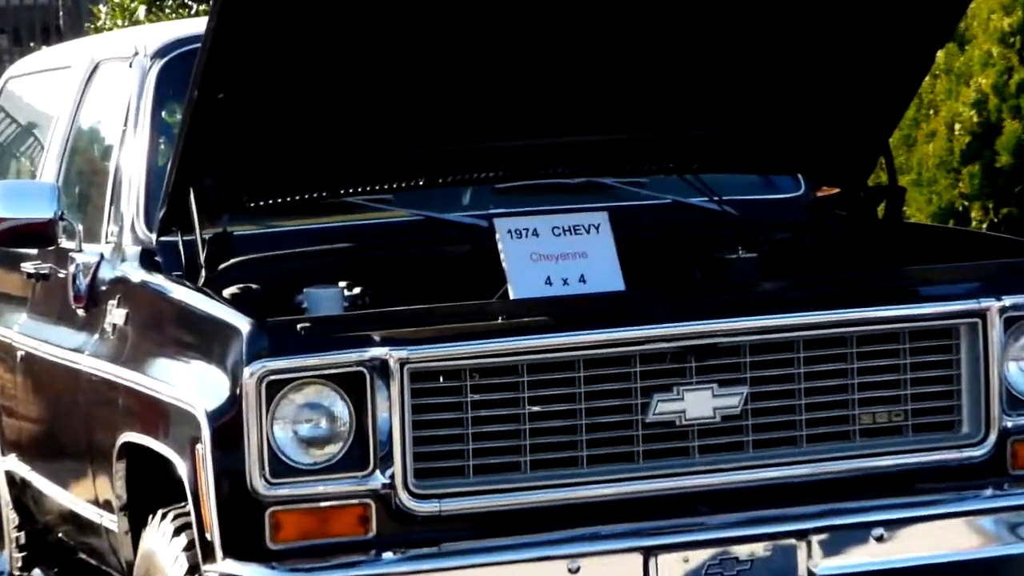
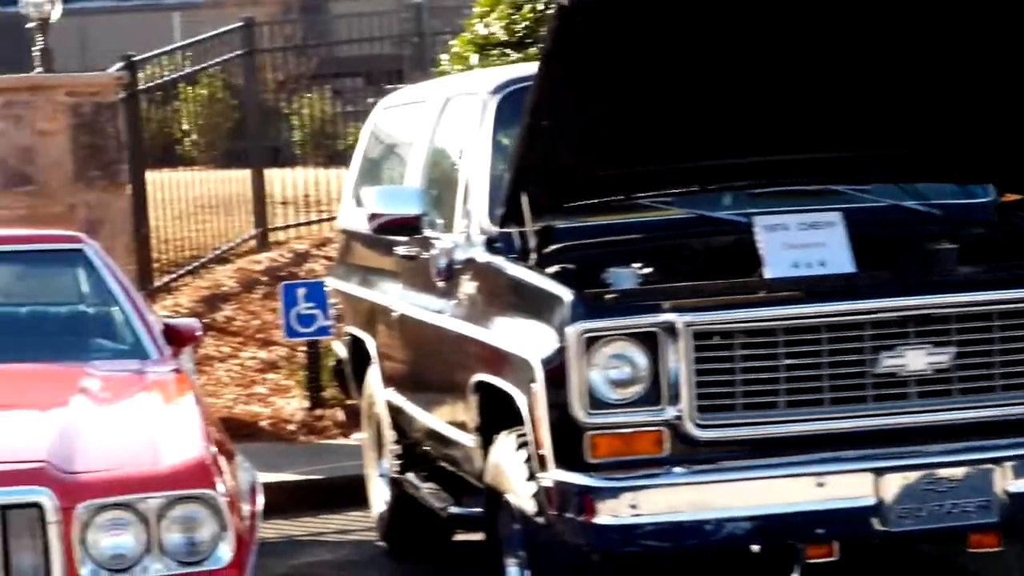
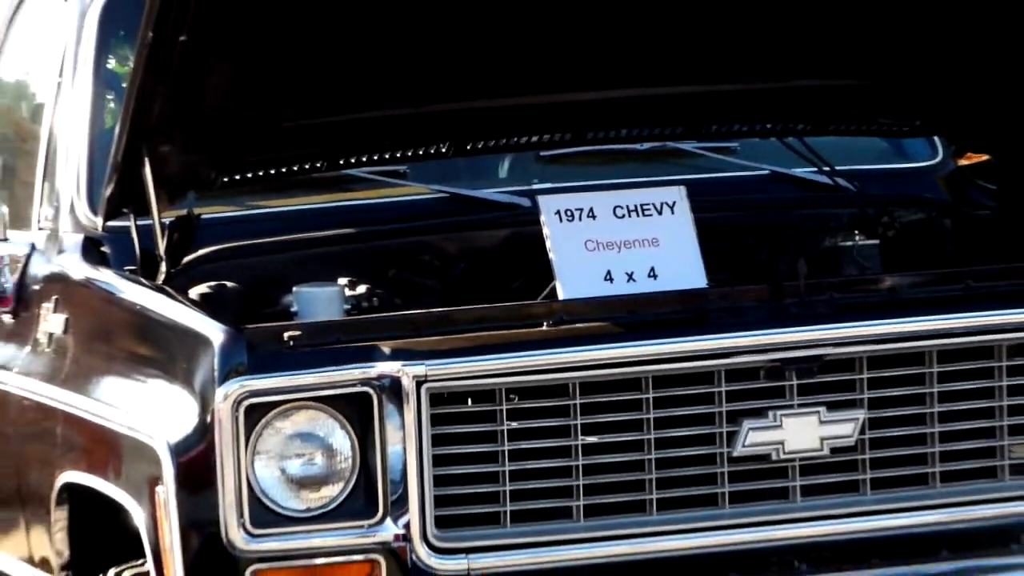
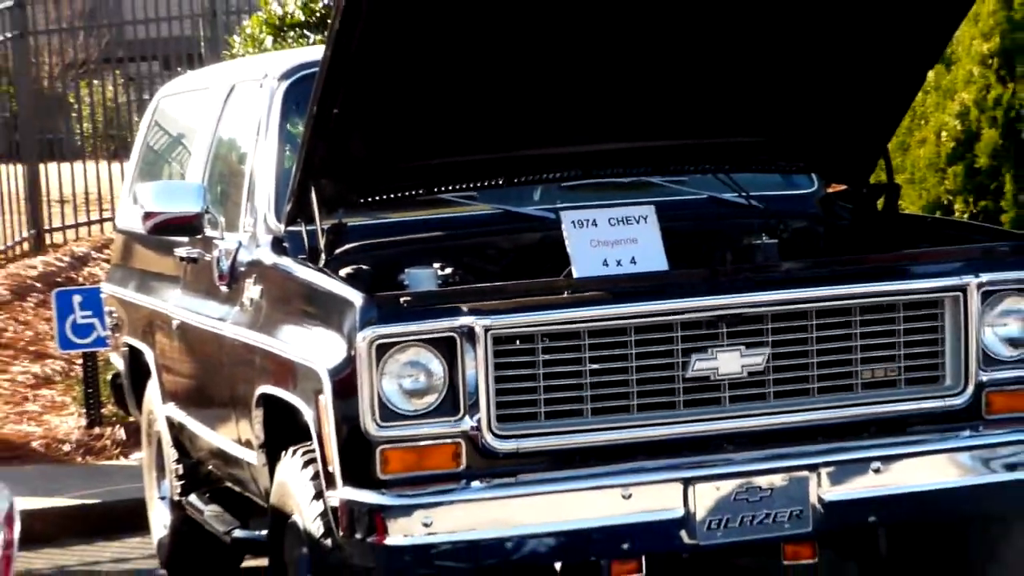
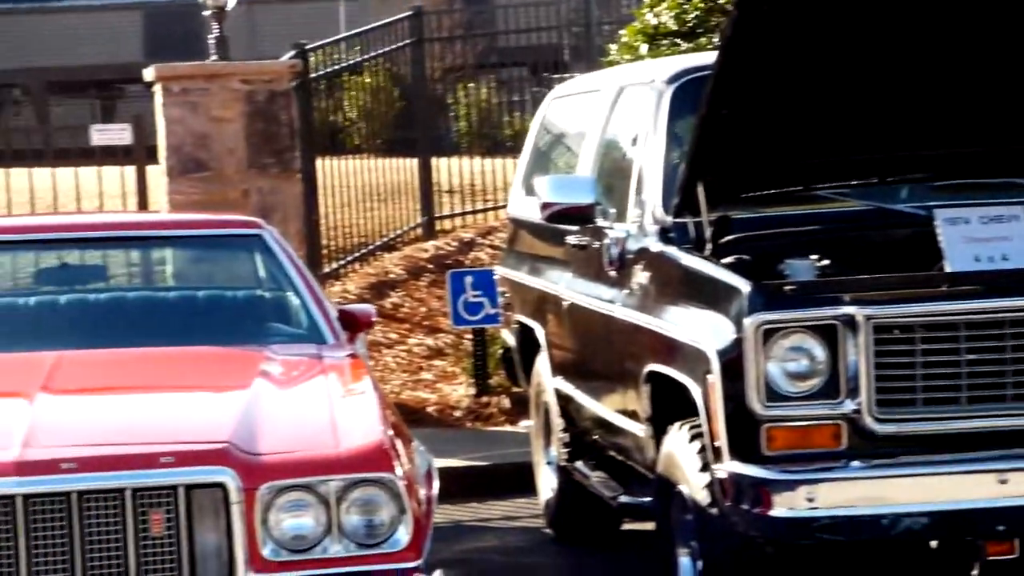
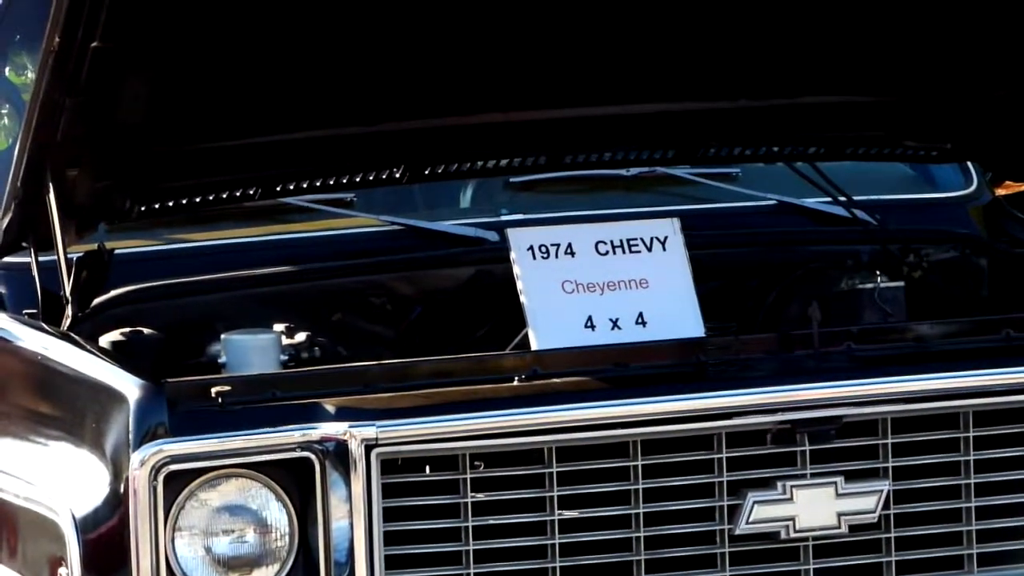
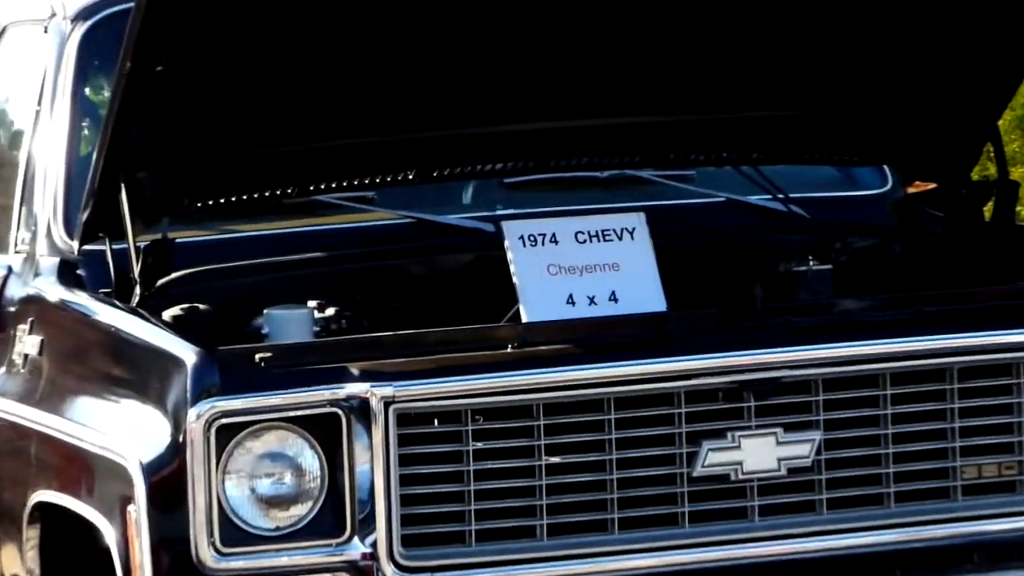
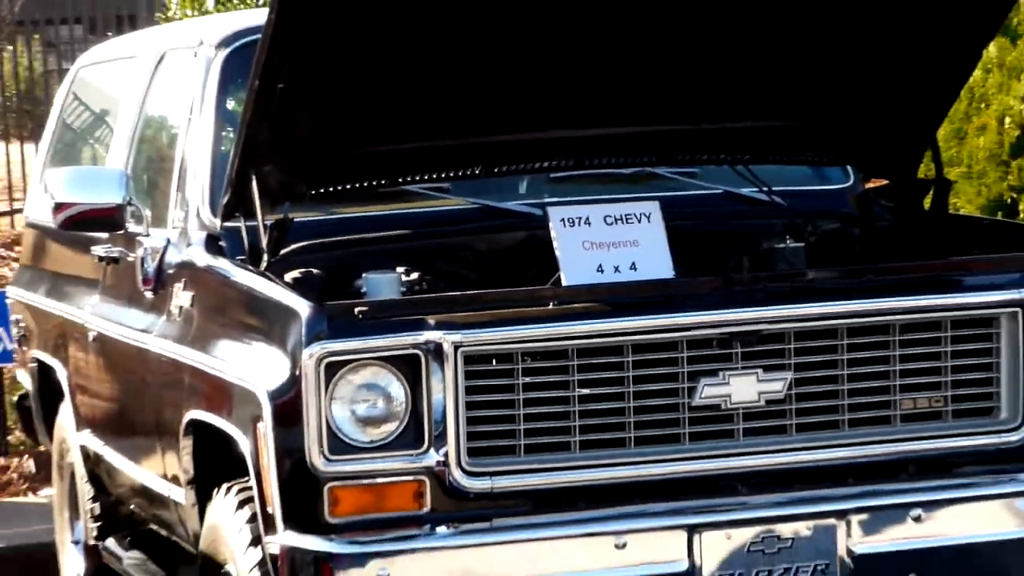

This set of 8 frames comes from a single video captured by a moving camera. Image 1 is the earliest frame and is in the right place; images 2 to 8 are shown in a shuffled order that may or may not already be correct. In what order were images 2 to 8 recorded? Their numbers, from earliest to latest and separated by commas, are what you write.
7, 6, 3, 8, 4, 2, 5
